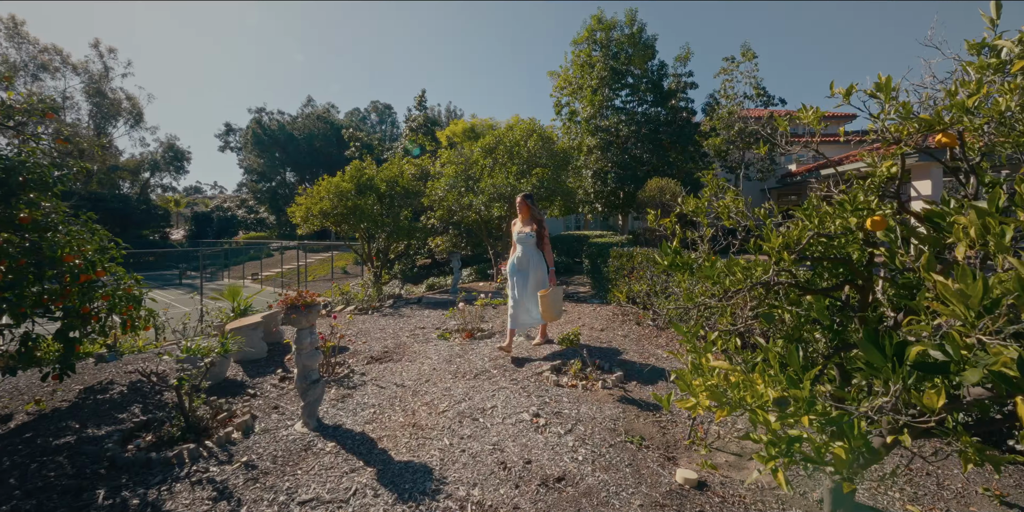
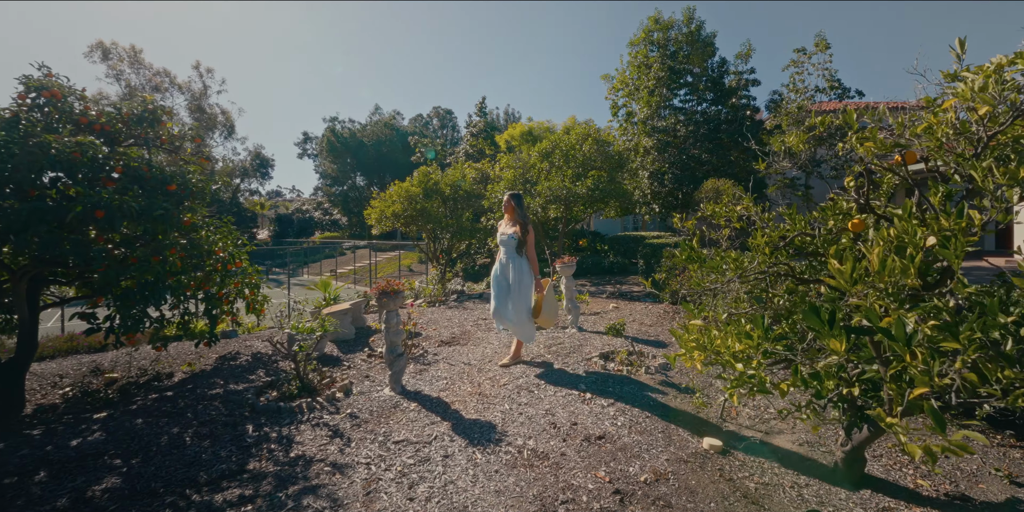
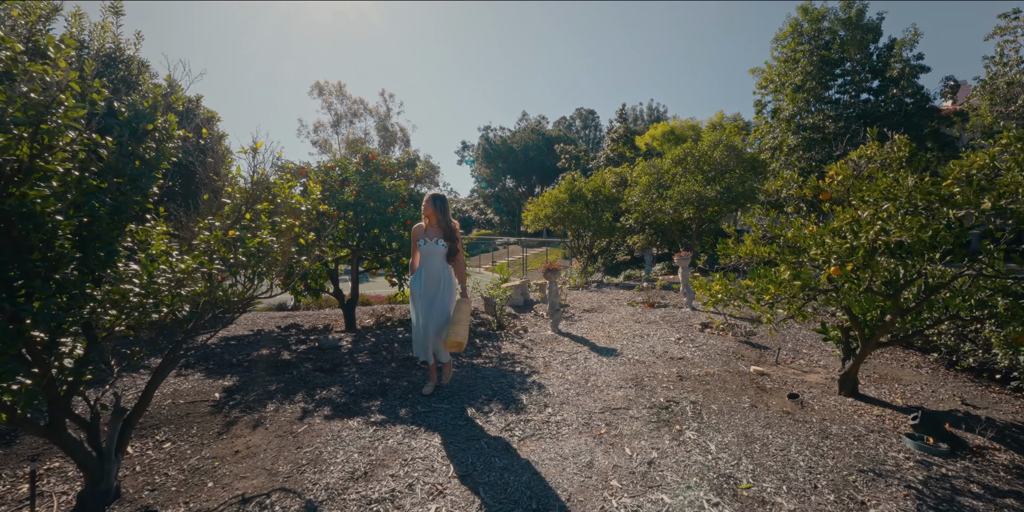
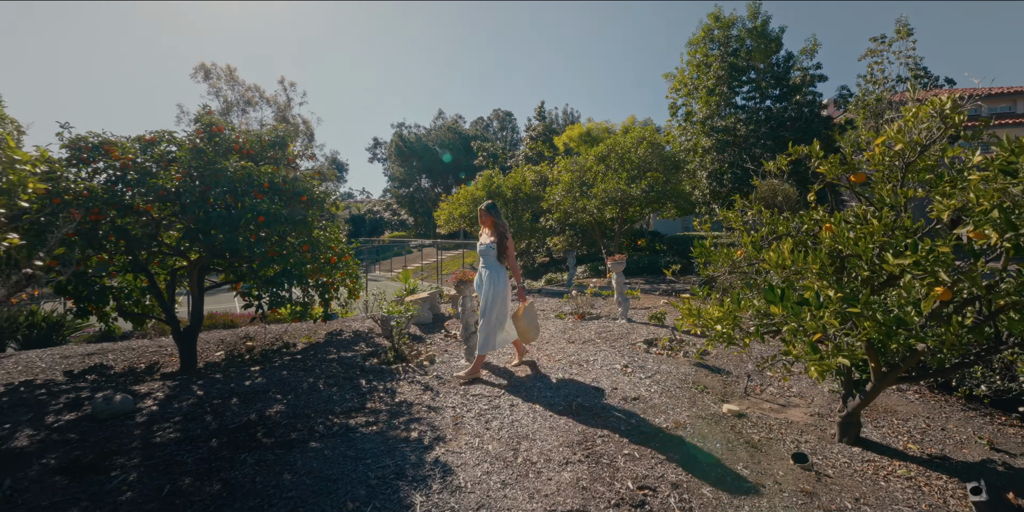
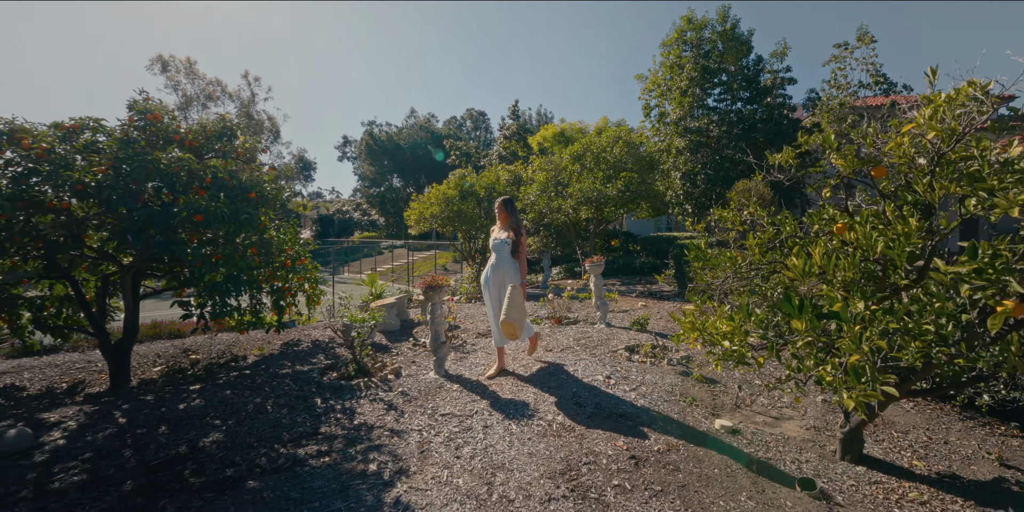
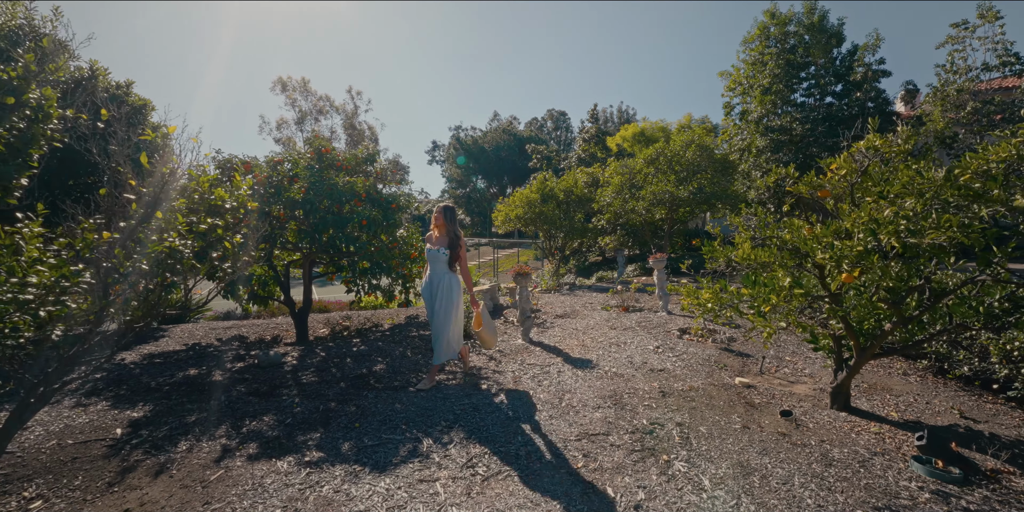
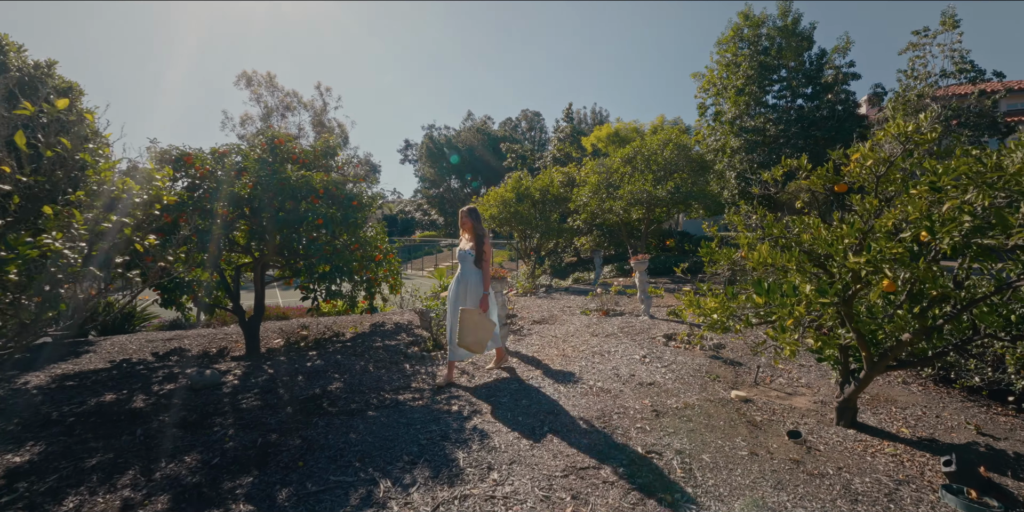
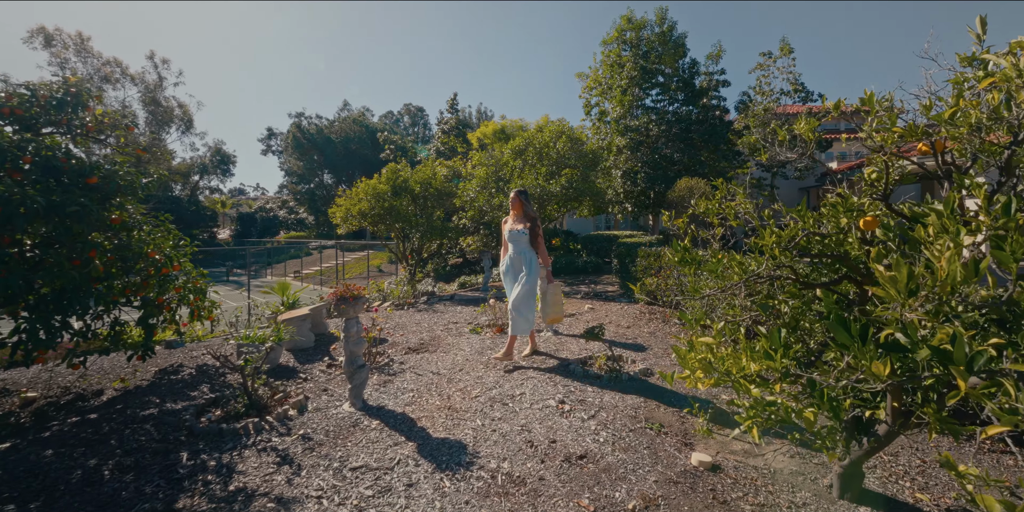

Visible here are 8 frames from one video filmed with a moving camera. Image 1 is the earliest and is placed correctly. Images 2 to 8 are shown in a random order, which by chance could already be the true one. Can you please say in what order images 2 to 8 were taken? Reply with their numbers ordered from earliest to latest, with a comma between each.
8, 2, 5, 4, 7, 6, 3
